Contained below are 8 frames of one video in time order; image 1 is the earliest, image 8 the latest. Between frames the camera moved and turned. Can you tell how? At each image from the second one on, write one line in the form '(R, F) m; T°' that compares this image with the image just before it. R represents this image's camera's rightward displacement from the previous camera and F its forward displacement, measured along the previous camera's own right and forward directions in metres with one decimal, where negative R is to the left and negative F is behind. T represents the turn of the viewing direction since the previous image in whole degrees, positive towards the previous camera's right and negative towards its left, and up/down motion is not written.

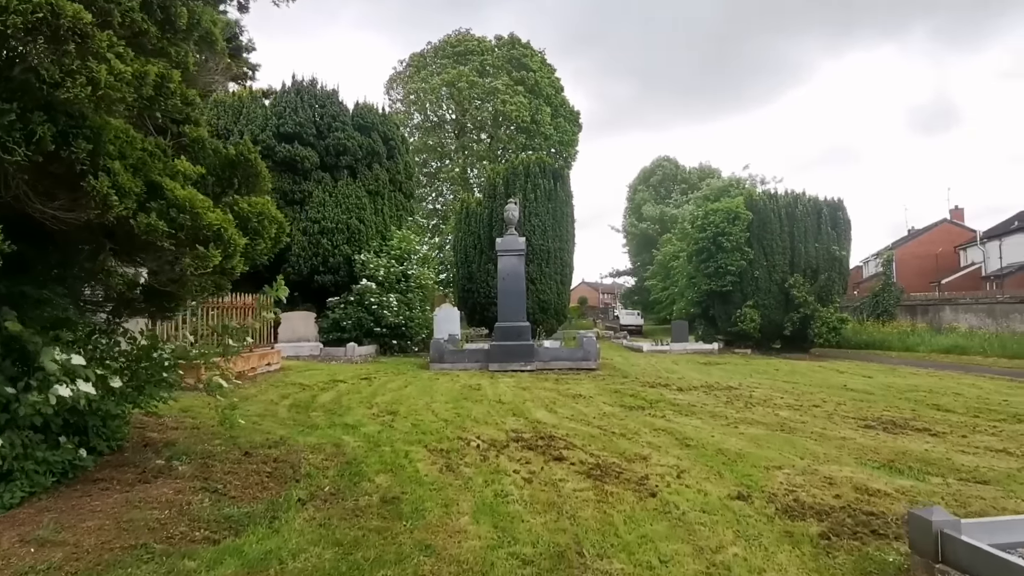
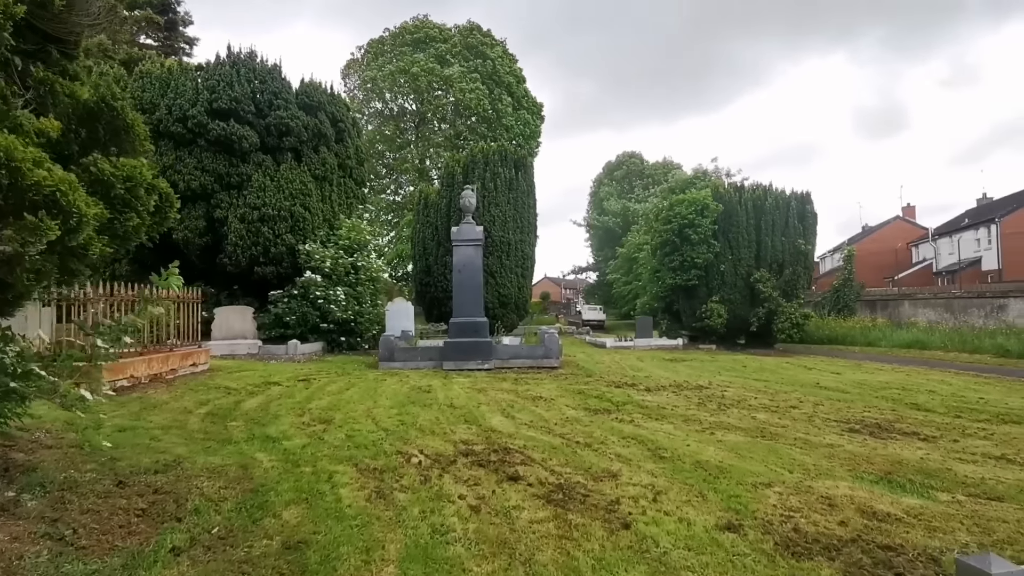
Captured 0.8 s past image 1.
(+0.1, +0.9) m; +4°
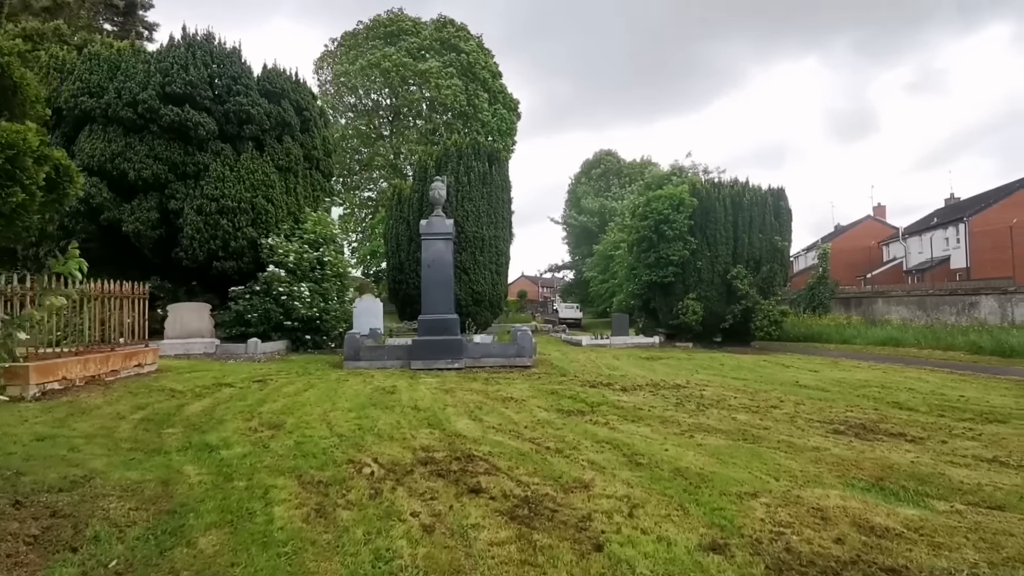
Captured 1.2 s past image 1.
(+0.1, +0.5) m; +2°
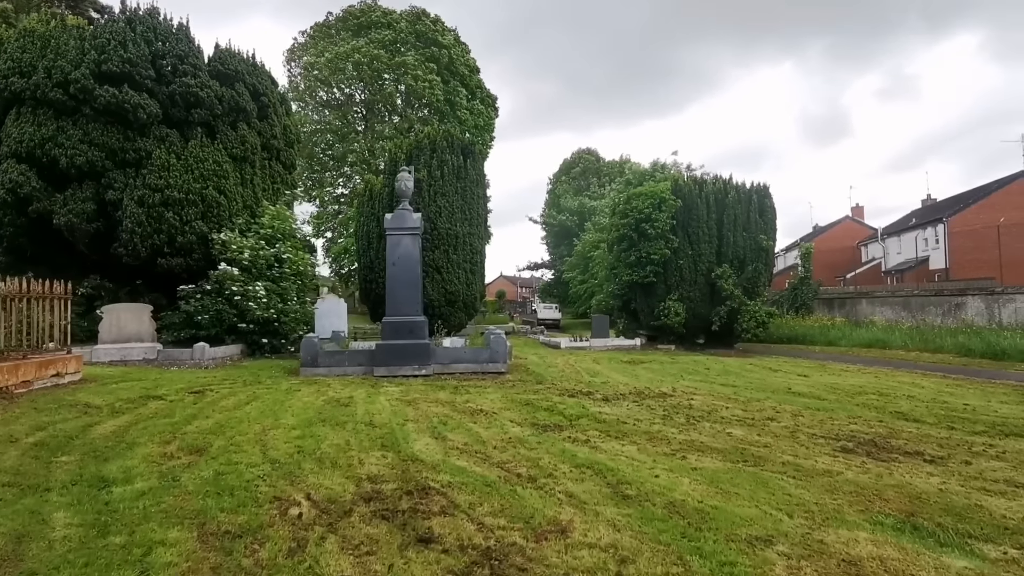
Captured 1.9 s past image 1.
(+0.1, +0.9) m; +2°
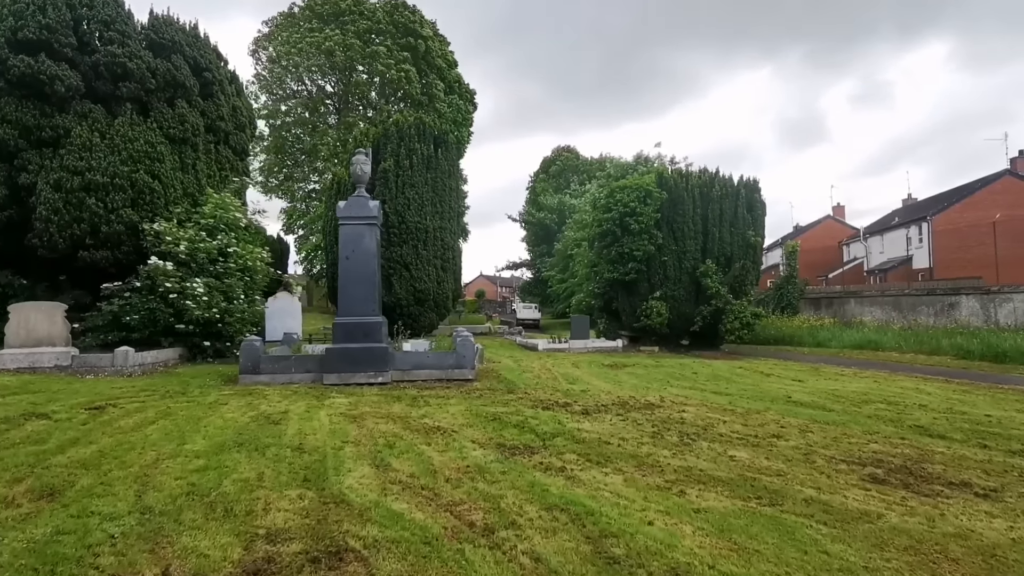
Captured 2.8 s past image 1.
(+0.2, +1.1) m; +2°
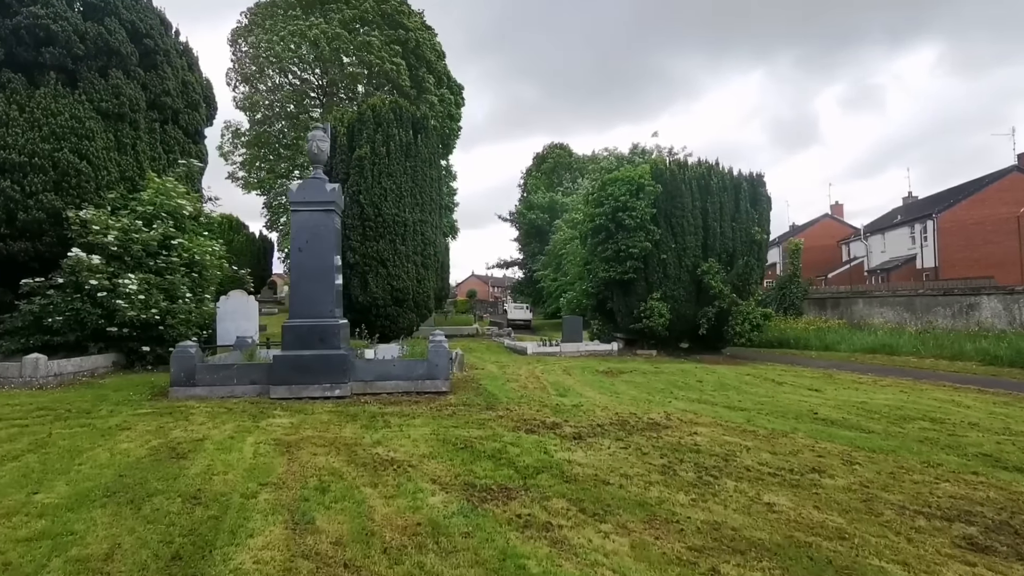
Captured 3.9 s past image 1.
(+0.2, +1.3) m; +1°
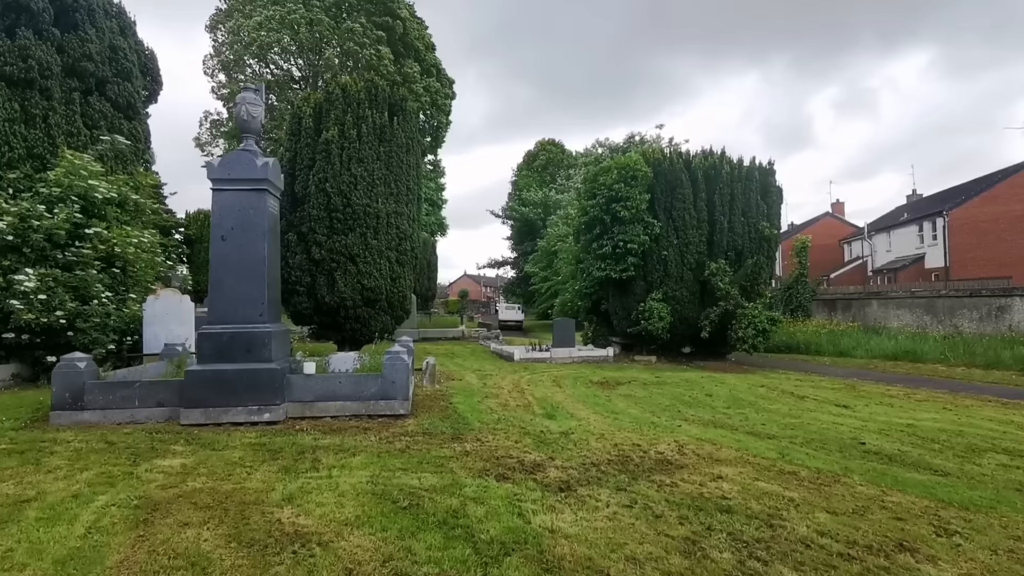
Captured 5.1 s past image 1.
(+0.2, +1.5) m; +1°
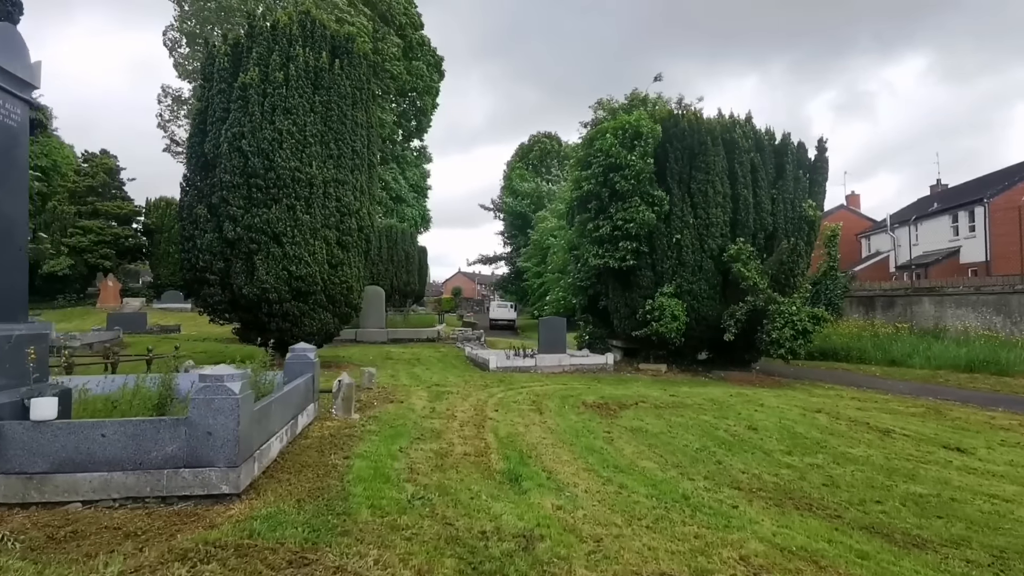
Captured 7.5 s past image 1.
(+0.5, +3.1) m; 0°
